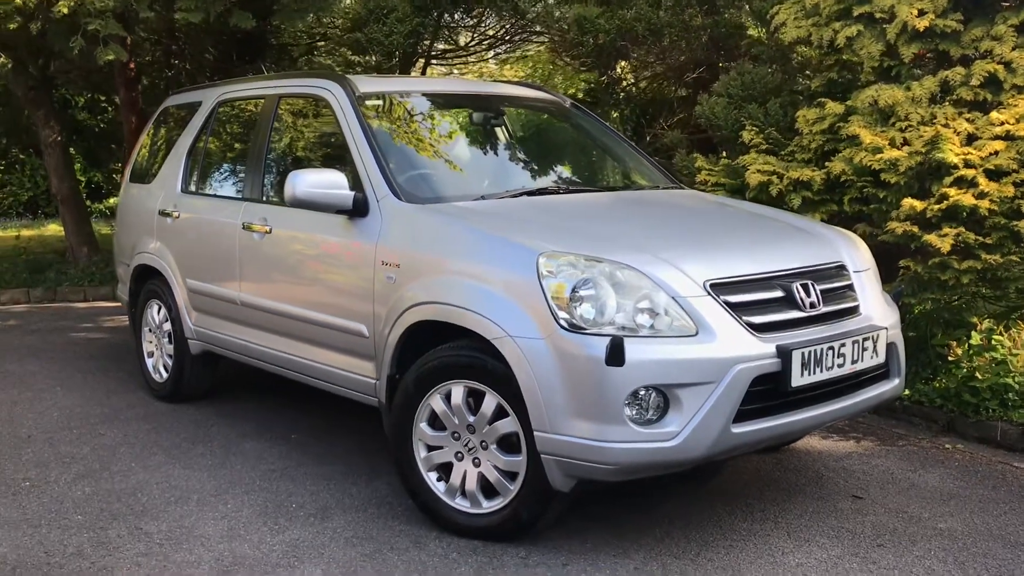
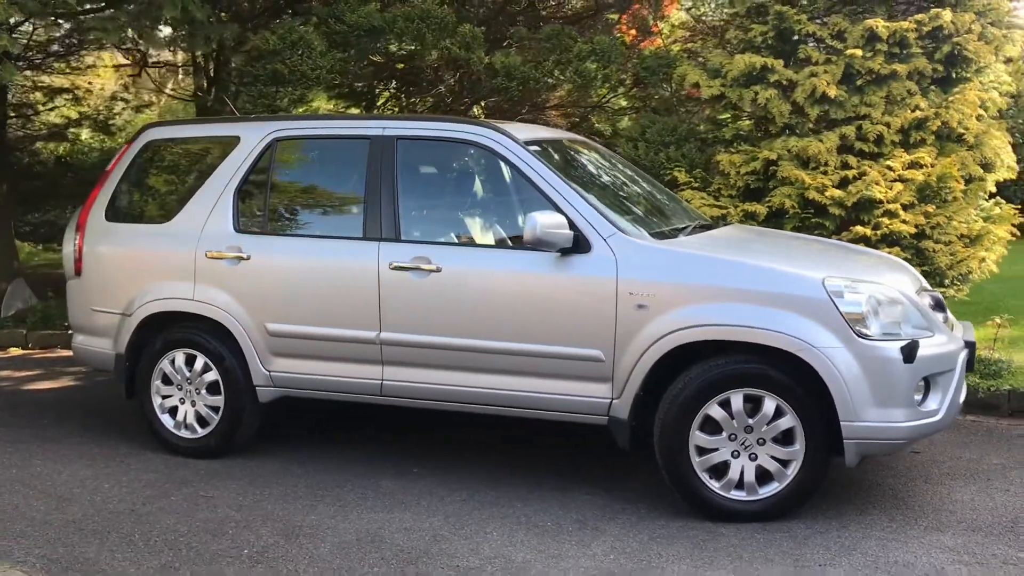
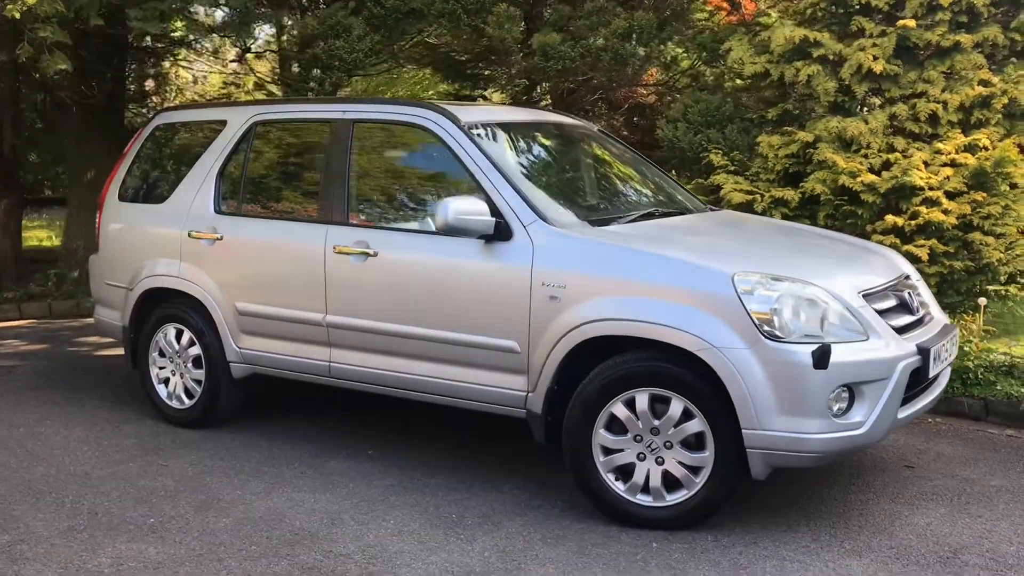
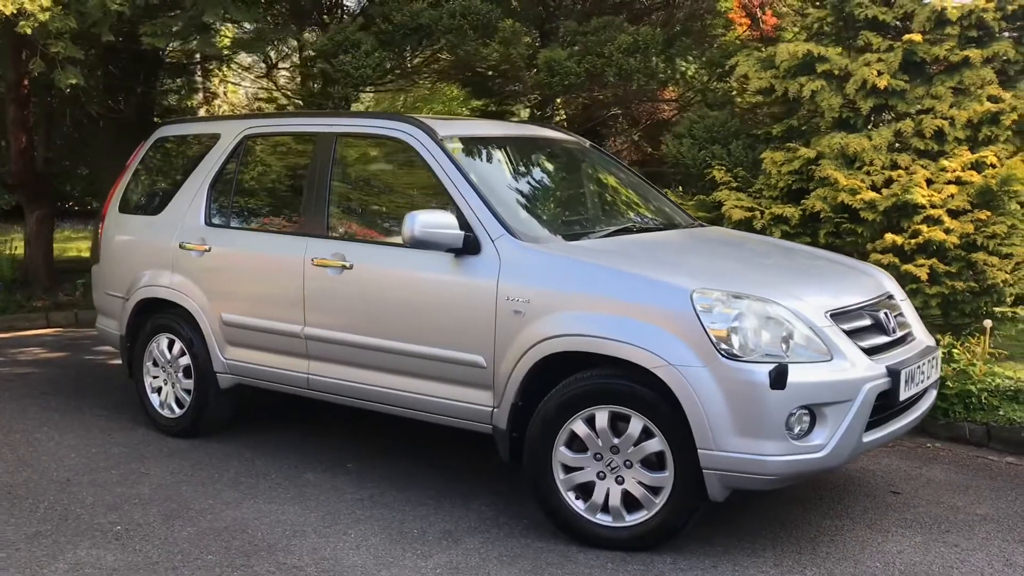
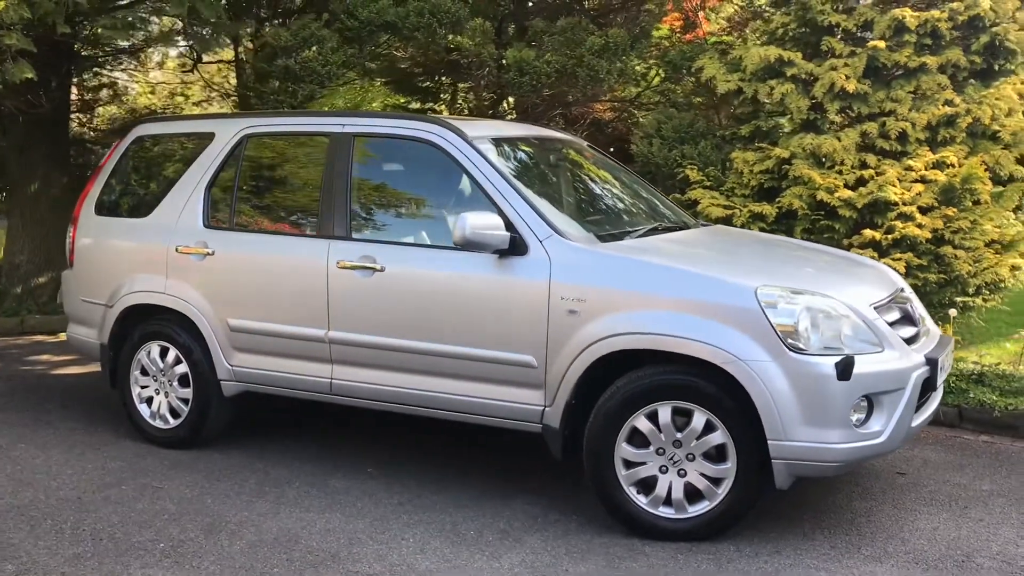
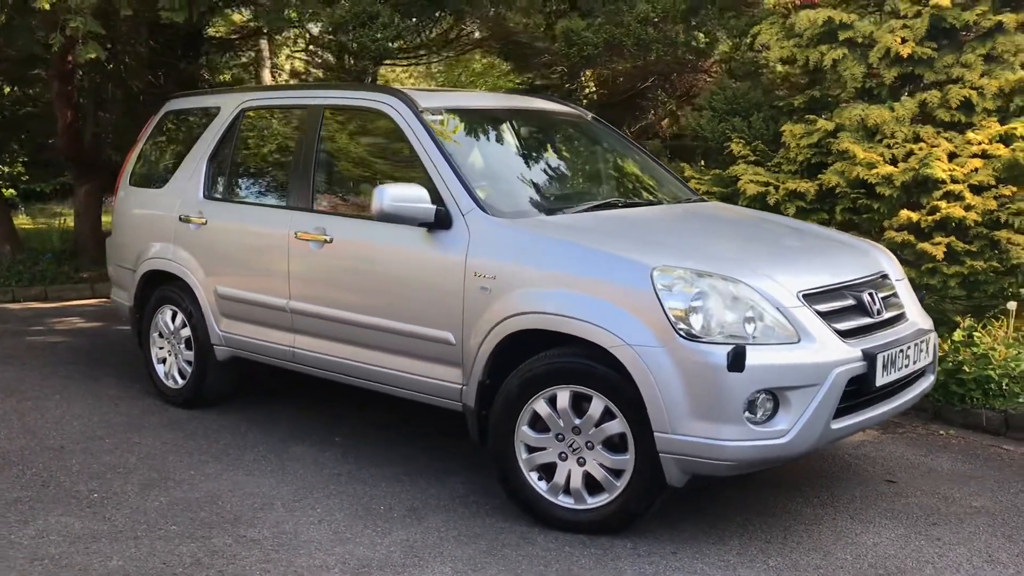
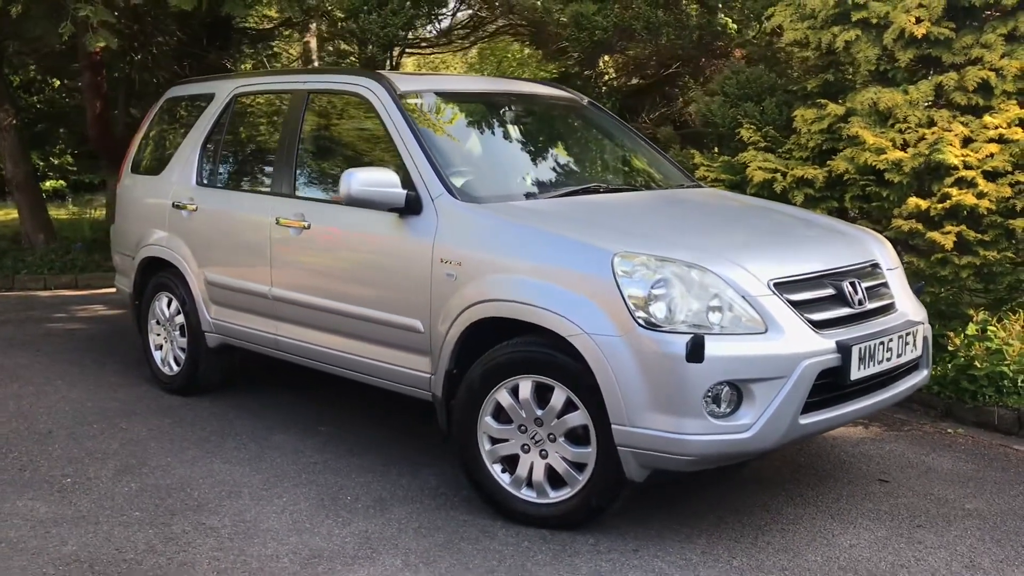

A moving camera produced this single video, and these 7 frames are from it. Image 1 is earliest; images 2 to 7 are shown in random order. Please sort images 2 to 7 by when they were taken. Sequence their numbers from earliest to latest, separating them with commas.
7, 6, 4, 3, 5, 2
